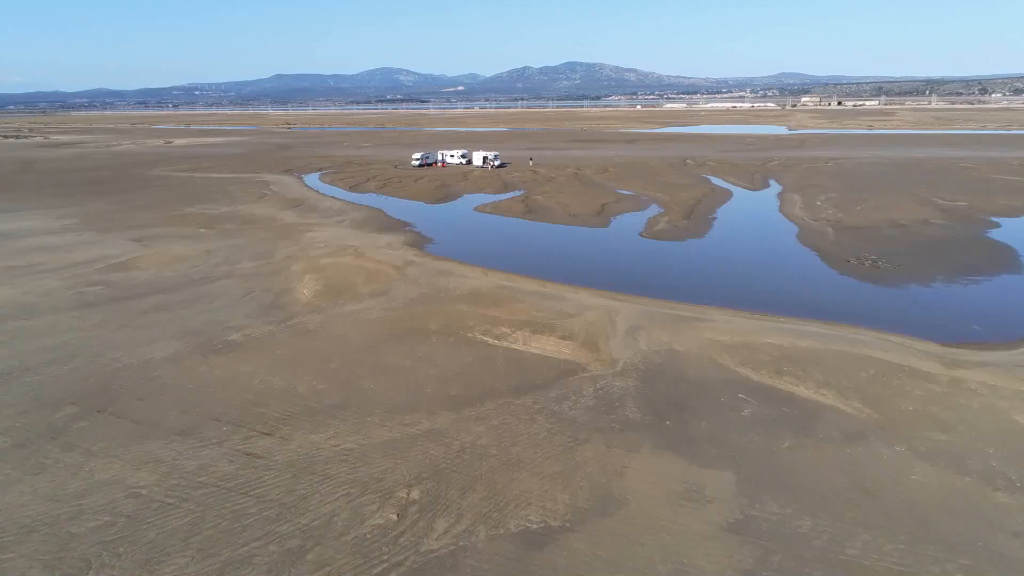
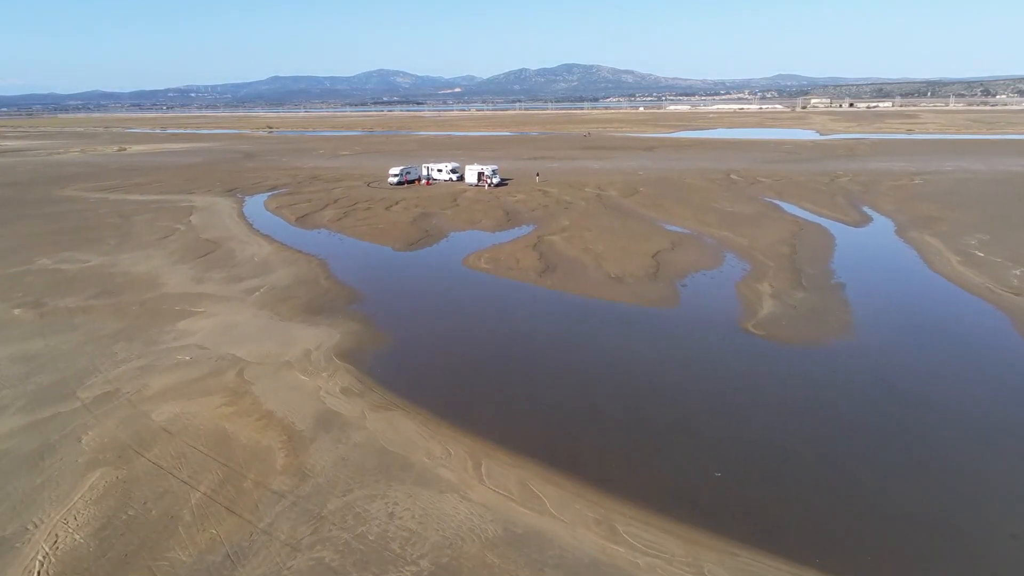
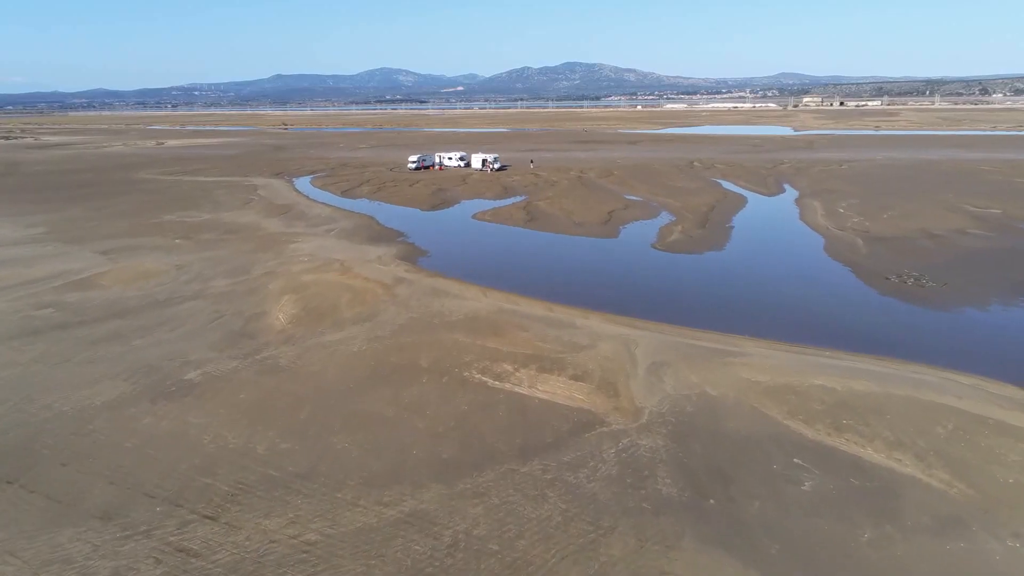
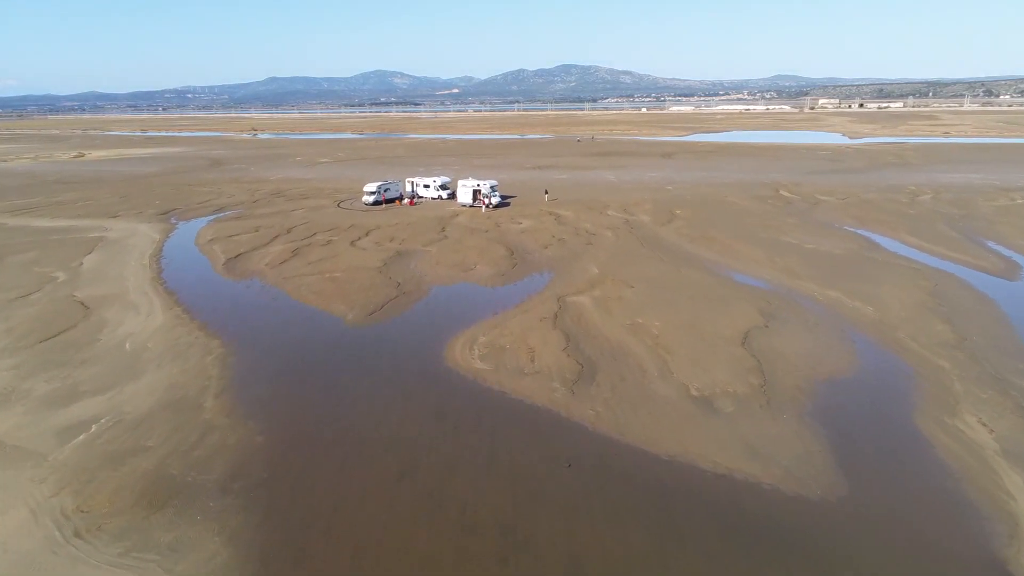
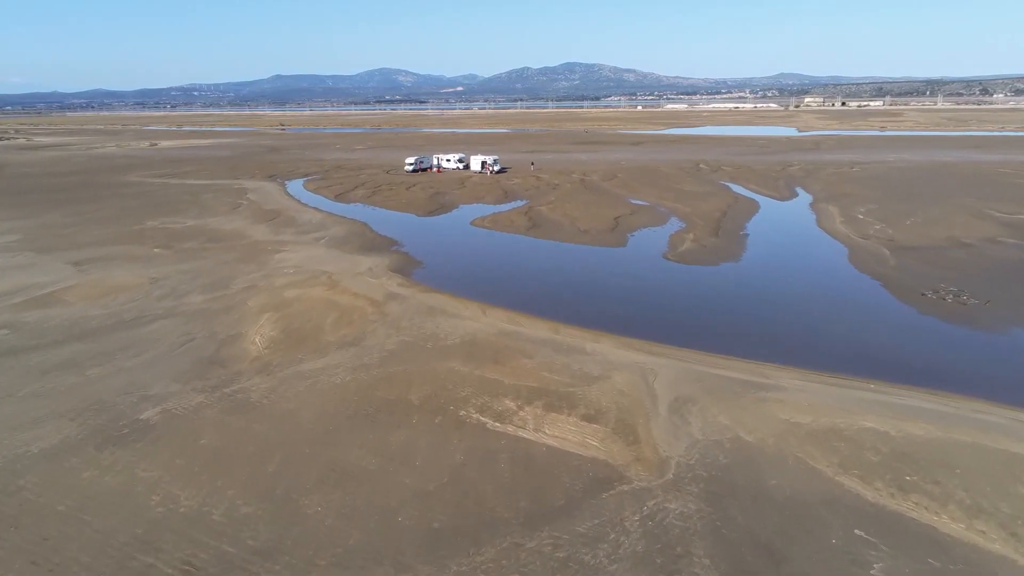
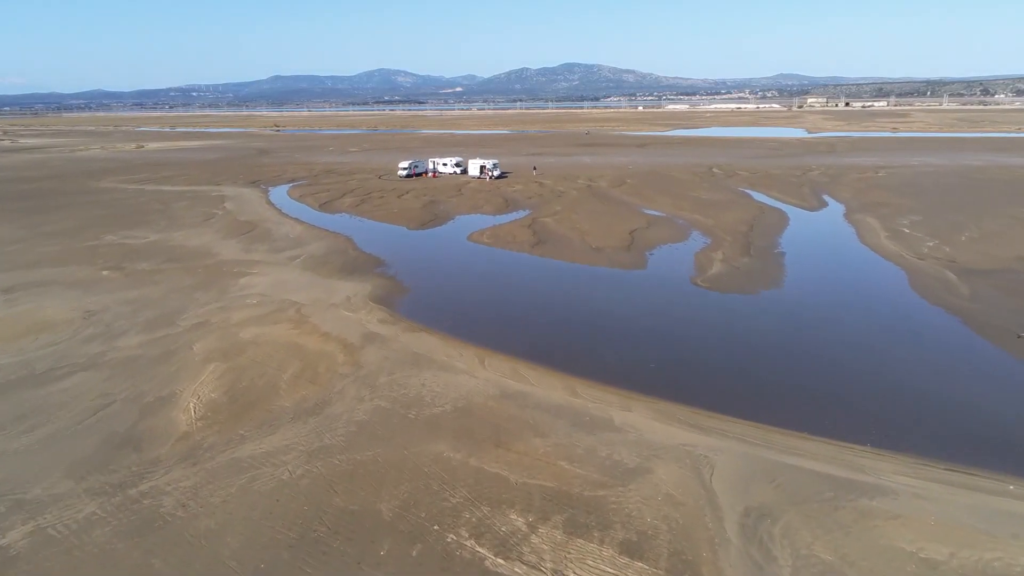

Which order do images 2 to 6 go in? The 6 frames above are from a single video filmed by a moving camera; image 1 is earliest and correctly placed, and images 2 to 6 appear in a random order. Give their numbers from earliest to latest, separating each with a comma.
3, 5, 6, 2, 4
